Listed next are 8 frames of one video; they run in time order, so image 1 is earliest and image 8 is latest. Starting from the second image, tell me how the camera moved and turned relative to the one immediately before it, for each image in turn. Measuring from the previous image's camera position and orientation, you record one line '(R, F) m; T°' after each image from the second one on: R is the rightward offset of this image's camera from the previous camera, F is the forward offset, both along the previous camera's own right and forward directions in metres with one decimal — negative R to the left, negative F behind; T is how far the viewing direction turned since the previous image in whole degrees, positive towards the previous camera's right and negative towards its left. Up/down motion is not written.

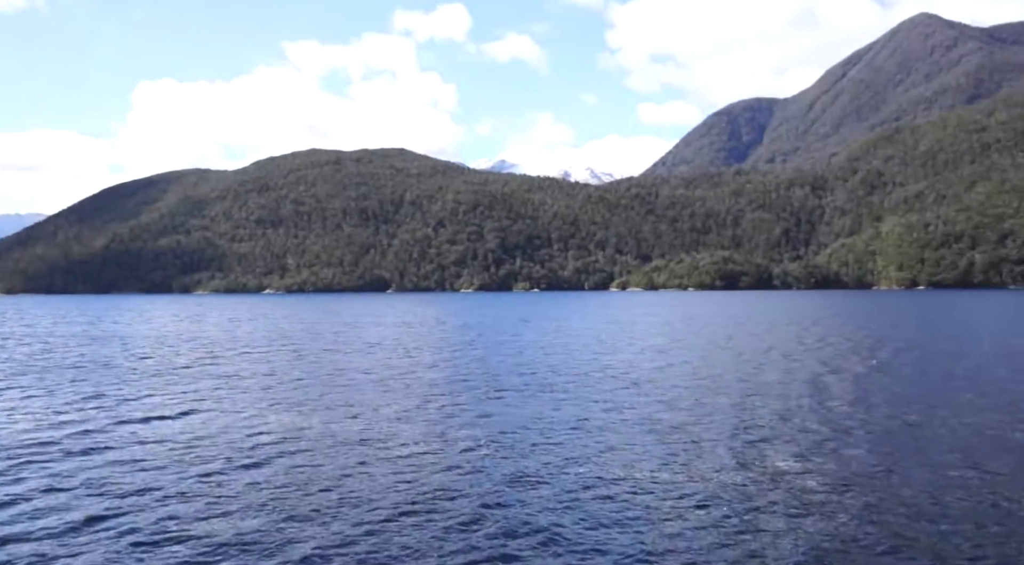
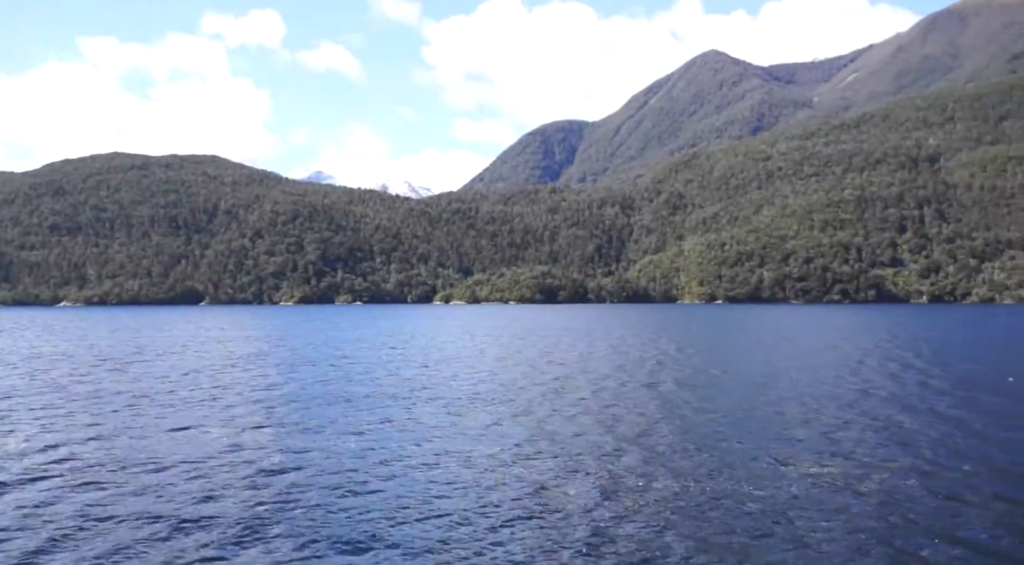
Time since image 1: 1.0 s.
(-6.7, -1.8) m; +13°
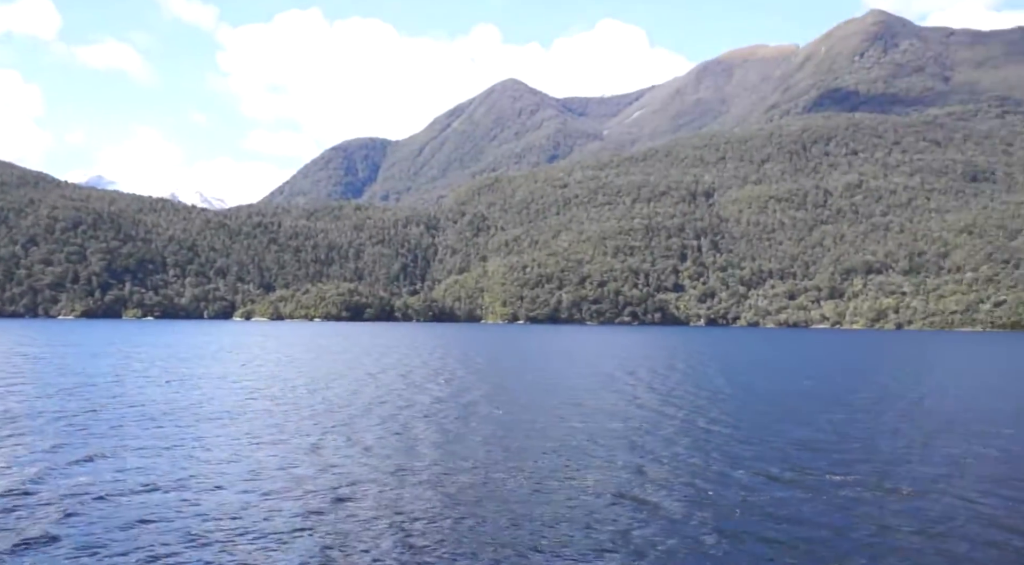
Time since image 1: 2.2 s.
(-8.4, -0.8) m; +15°
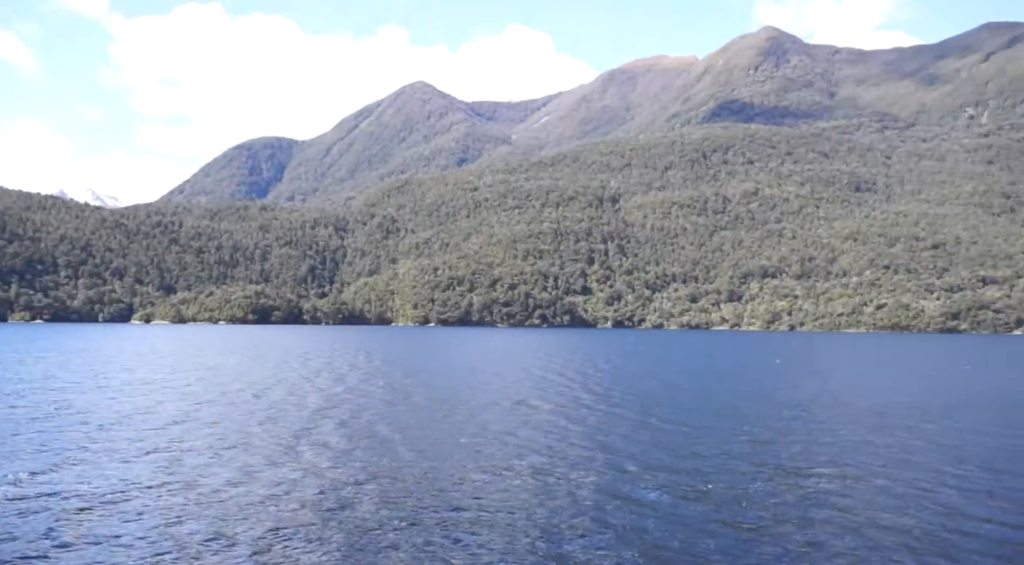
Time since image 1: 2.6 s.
(-4.7, -0.3) m; +7°
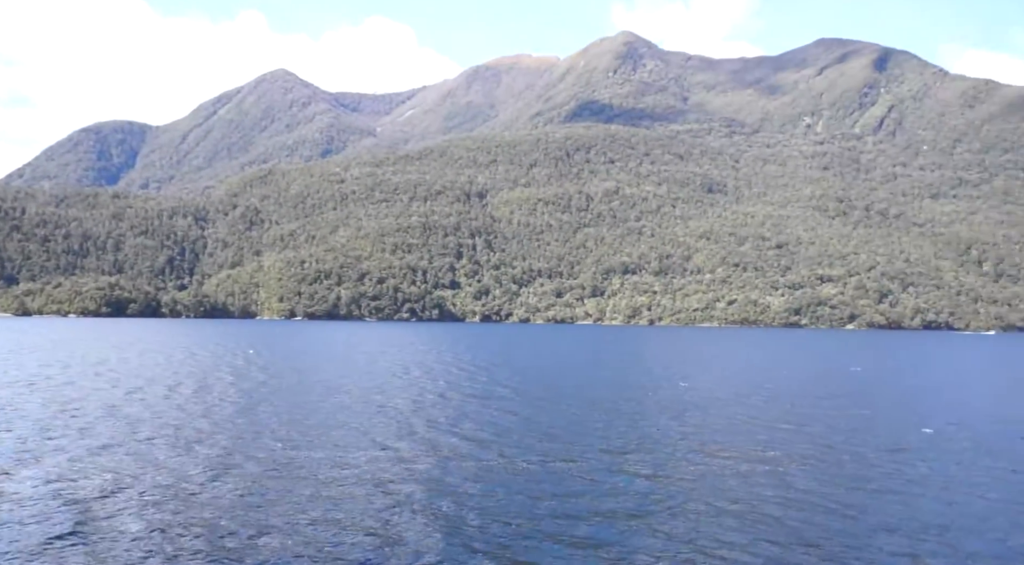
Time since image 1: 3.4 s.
(-5.1, -0.6) m; +10°
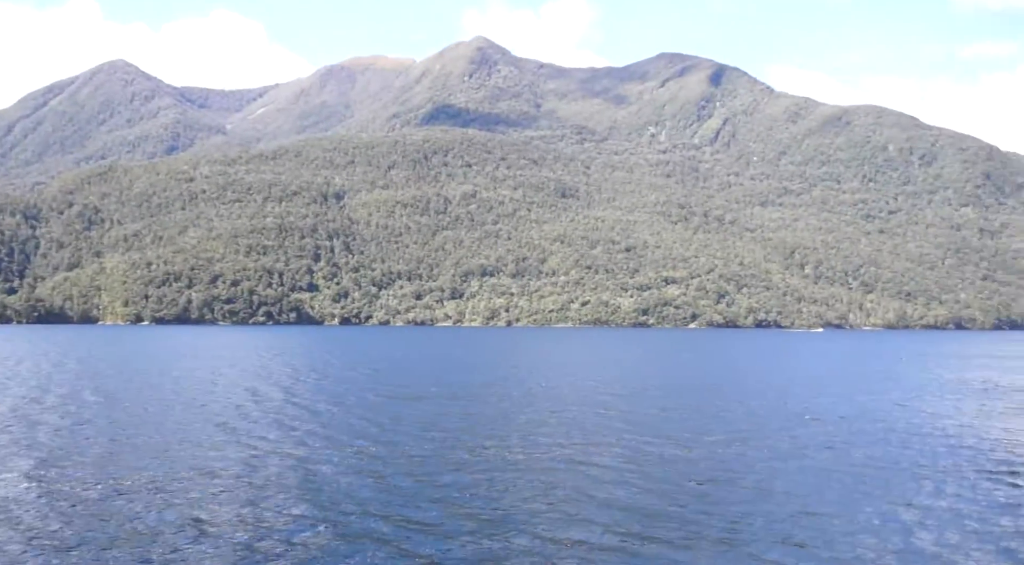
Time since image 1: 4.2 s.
(-7.8, -1.6) m; +11°
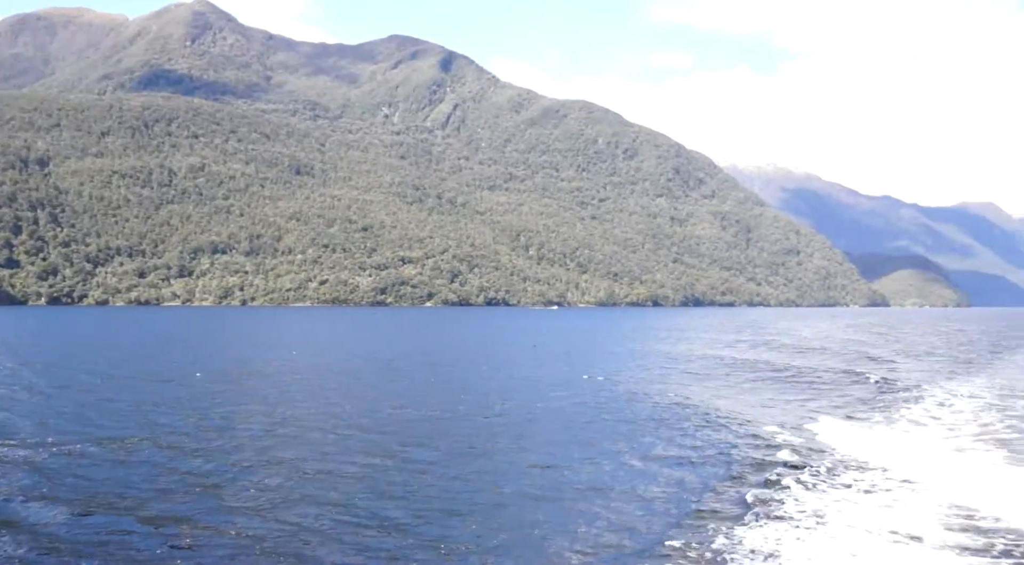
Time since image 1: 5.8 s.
(-13.5, +1.2) m; +20°
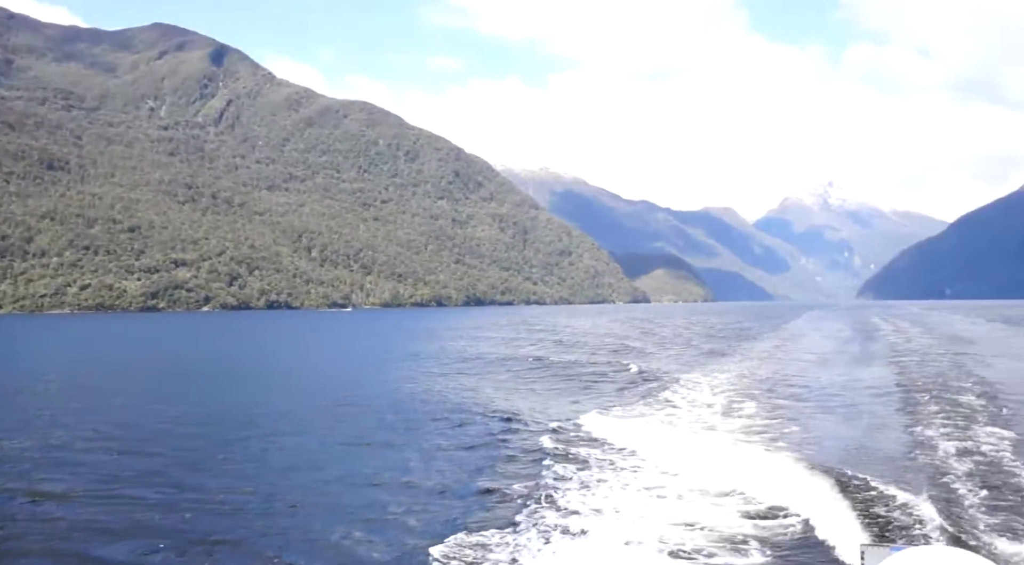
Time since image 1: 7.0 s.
(-6.9, +2.1) m; +15°
